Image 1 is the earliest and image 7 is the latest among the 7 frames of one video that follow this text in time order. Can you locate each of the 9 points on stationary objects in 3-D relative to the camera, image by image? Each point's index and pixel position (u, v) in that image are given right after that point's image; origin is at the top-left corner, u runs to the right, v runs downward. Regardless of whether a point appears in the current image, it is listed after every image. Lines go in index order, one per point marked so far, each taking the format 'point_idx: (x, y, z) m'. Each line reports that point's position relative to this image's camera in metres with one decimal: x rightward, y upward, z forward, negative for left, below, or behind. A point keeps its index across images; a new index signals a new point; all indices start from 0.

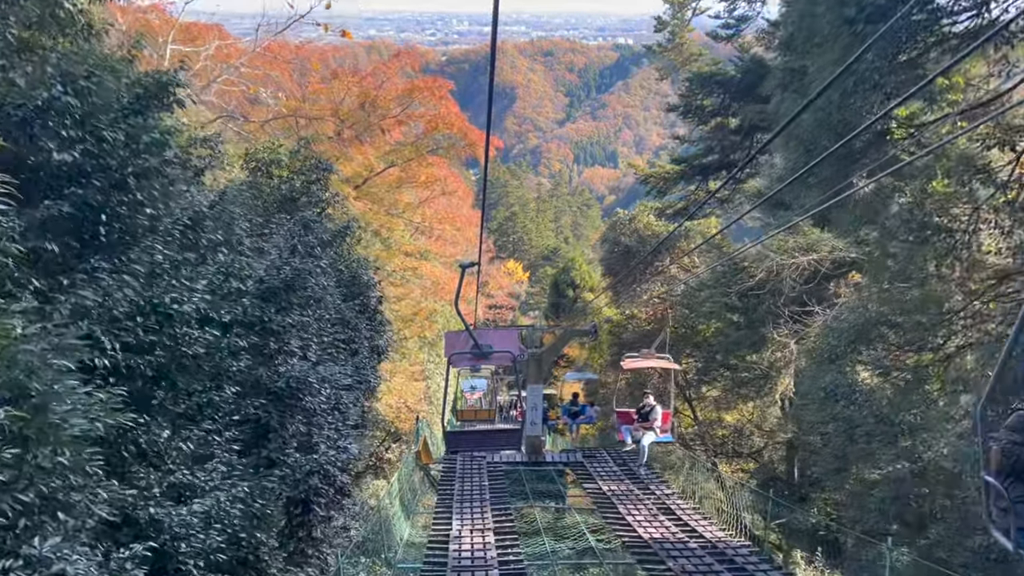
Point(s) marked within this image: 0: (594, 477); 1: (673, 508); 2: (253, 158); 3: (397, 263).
0: (+1.1, -2.6, +9.8) m
1: (+1.9, -2.5, +8.4) m
2: (-2.3, +1.2, +6.6) m
3: (-2.1, +0.4, +13.7) m
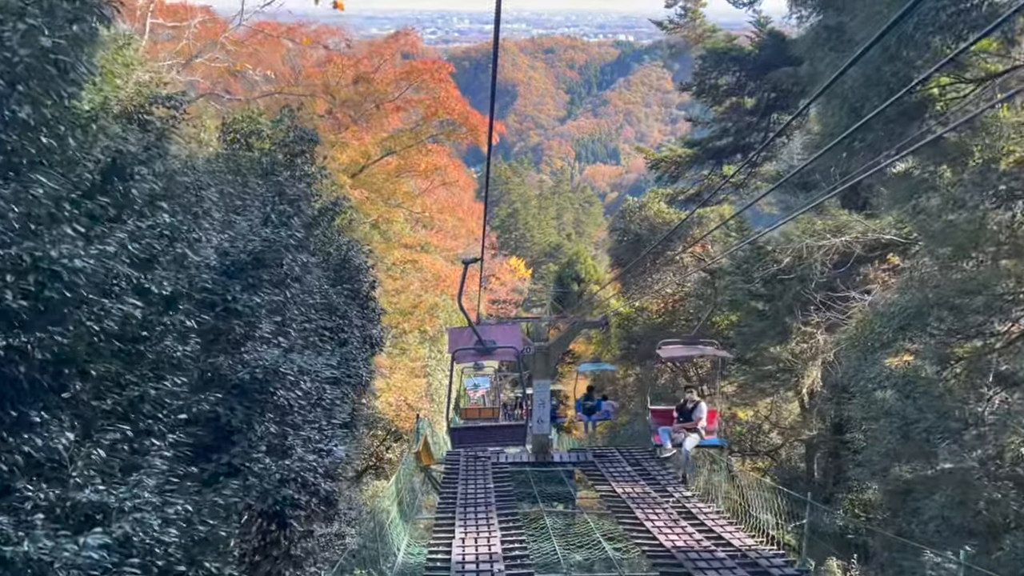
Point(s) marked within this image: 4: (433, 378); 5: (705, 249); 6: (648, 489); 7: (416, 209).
0: (+1.2, -2.4, +9.2) m
1: (+1.9, -2.4, +7.8) m
2: (-2.3, +1.3, +6.0) m
3: (-2.1, +0.5, +13.1) m
4: (-1.7, -2.0, +15.8) m
5: (+3.5, +0.7, +13.2) m
6: (+1.6, -2.4, +8.7) m
7: (-1.8, +1.4, +13.5) m
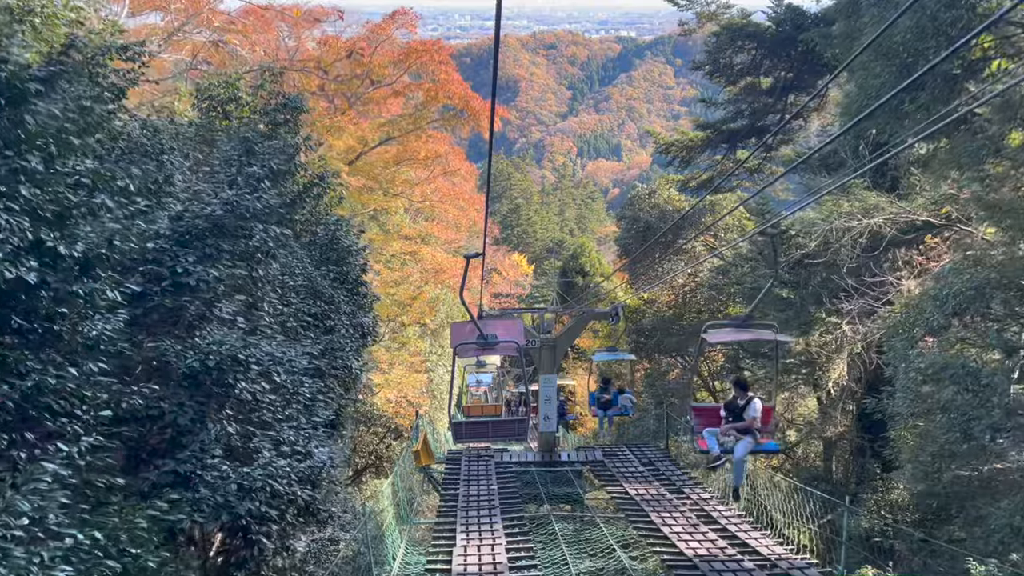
0: (+1.3, -2.3, +8.6) m
1: (+2.0, -2.2, +7.2) m
2: (-2.3, +1.4, +5.4) m
3: (-2.0, +0.7, +12.5) m
4: (-1.6, -1.8, +15.2) m
5: (+3.6, +0.9, +12.6) m
6: (+1.7, -2.2, +8.1) m
7: (-1.7, +1.6, +12.9) m
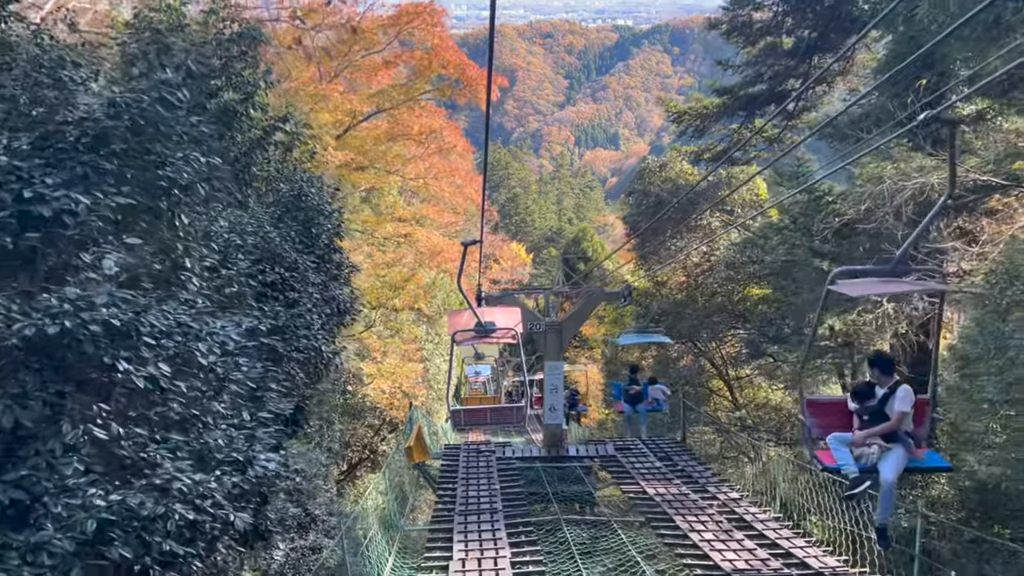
0: (+1.3, -2.0, +7.7) m
1: (+2.0, -2.0, +6.3) m
2: (-2.2, +1.6, +4.4) m
3: (-2.0, +0.9, +11.6) m
4: (-1.6, -1.5, +14.3) m
5: (+3.6, +1.2, +11.7) m
6: (+1.7, -2.0, +7.2) m
7: (-1.7, +1.9, +12.0) m
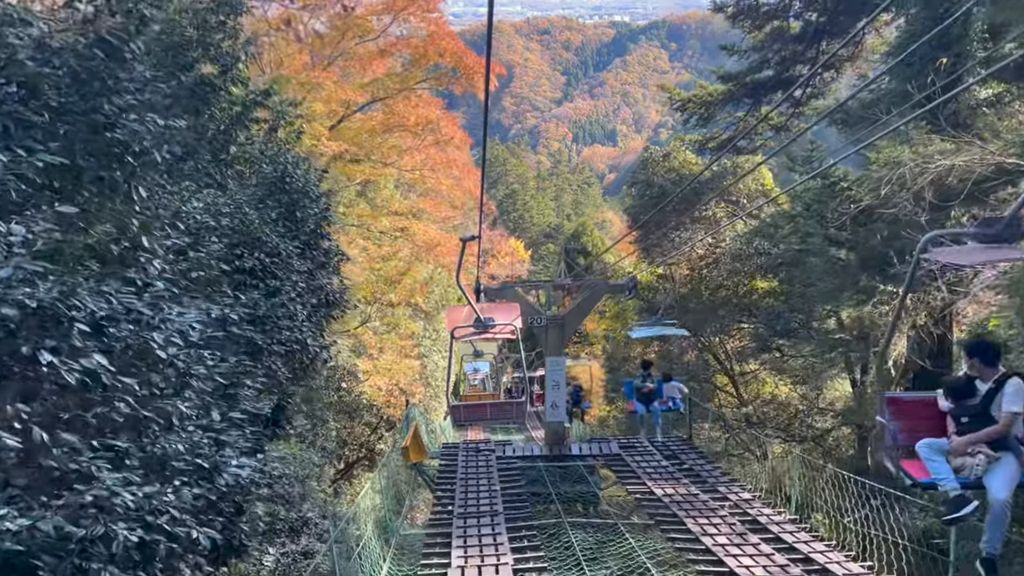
0: (+1.3, -1.9, +7.4) m
1: (+2.0, -1.9, +6.0) m
2: (-2.2, +1.7, +4.1) m
3: (-2.0, +1.0, +11.2) m
4: (-1.6, -1.4, +14.0) m
5: (+3.5, +1.3, +11.3) m
6: (+1.7, -1.9, +6.9) m
7: (-1.7, +2.0, +11.6) m
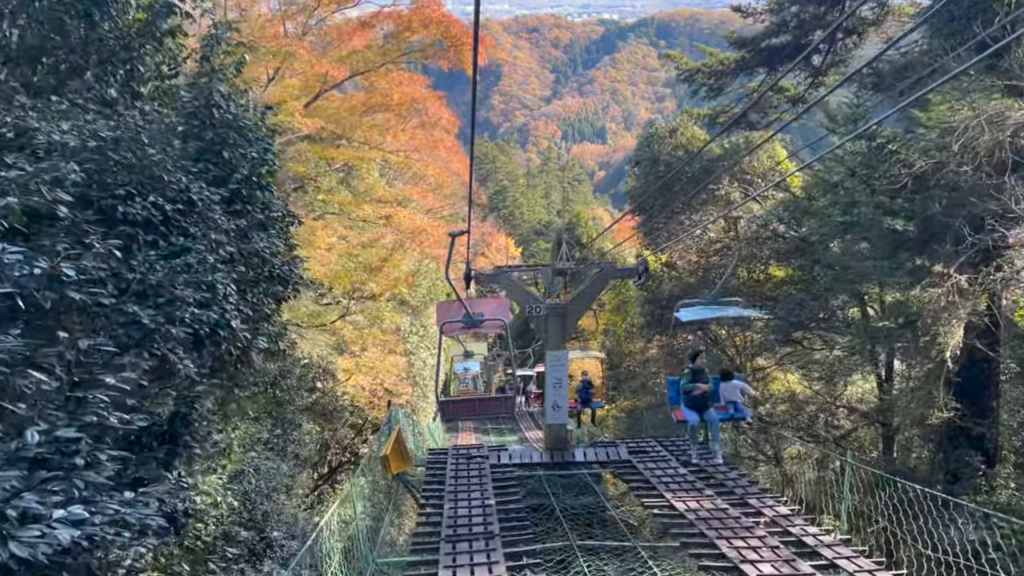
0: (+1.3, -1.8, +6.4) m
1: (+2.0, -1.8, +5.0) m
2: (-2.2, +1.8, +3.1) m
3: (-2.1, +1.2, +10.2) m
4: (-1.7, -1.3, +13.0) m
5: (+3.4, +1.5, +10.4) m
6: (+1.7, -1.7, +5.9) m
7: (-1.8, +2.1, +10.6) m
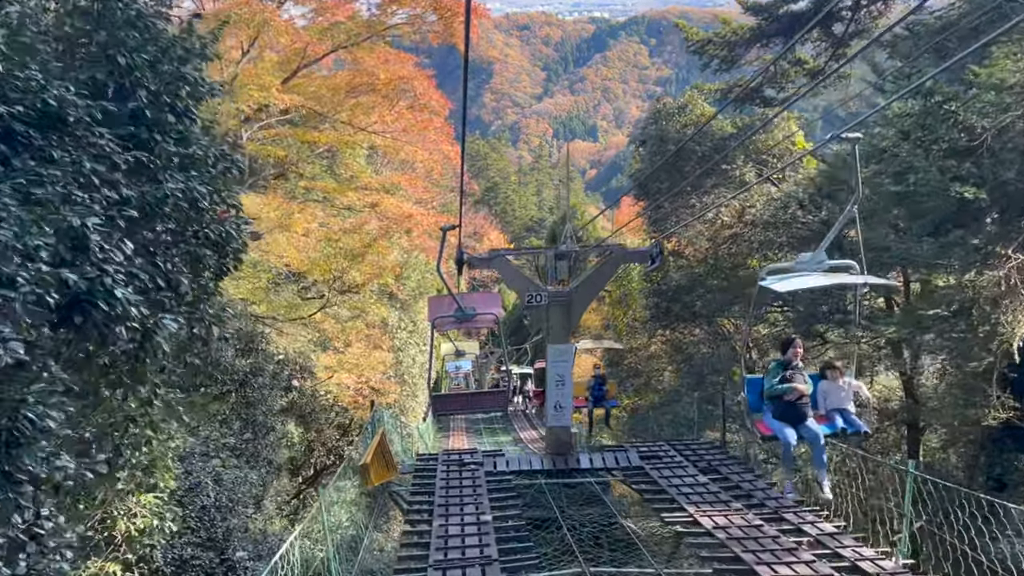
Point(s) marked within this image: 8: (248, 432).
0: (+1.3, -1.6, +5.6) m
1: (+2.0, -1.6, +4.2) m
2: (-2.2, +1.9, +2.2) m
3: (-2.2, +1.3, +9.4) m
4: (-1.8, -1.1, +12.2) m
5: (+3.4, +1.6, +9.6) m
6: (+1.7, -1.6, +5.1) m
7: (-1.9, +2.2, +9.8) m
8: (-2.7, -1.5, +7.6) m
